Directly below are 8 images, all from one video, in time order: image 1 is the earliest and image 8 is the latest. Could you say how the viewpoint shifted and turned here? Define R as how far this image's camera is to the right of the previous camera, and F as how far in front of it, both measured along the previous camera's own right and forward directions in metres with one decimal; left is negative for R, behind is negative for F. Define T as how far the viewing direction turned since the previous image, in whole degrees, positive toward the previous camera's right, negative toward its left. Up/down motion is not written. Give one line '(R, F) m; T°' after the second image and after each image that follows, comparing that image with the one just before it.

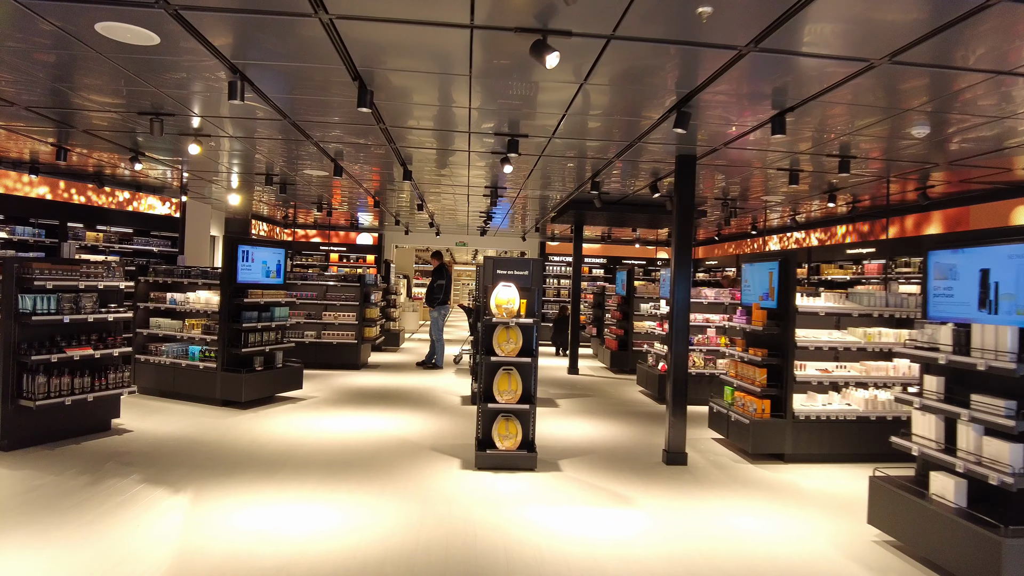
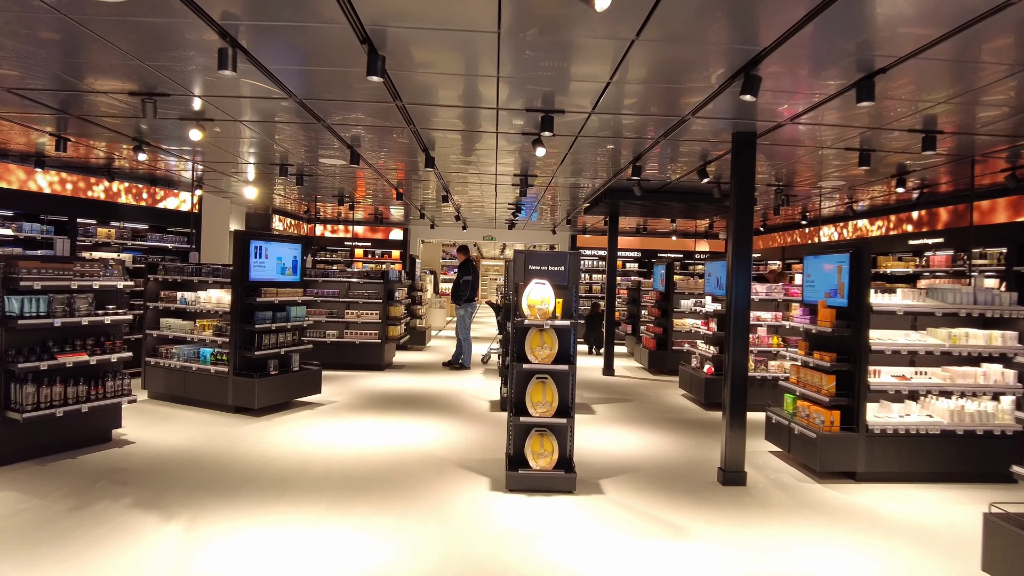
(0.0, +0.6) m; -2°
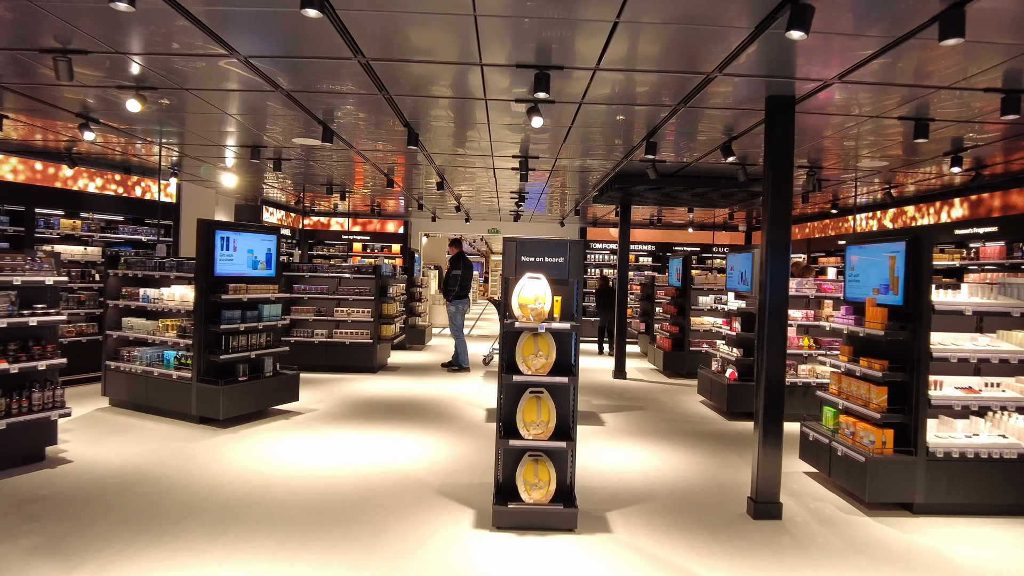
(+0.1, +0.8) m; -1°
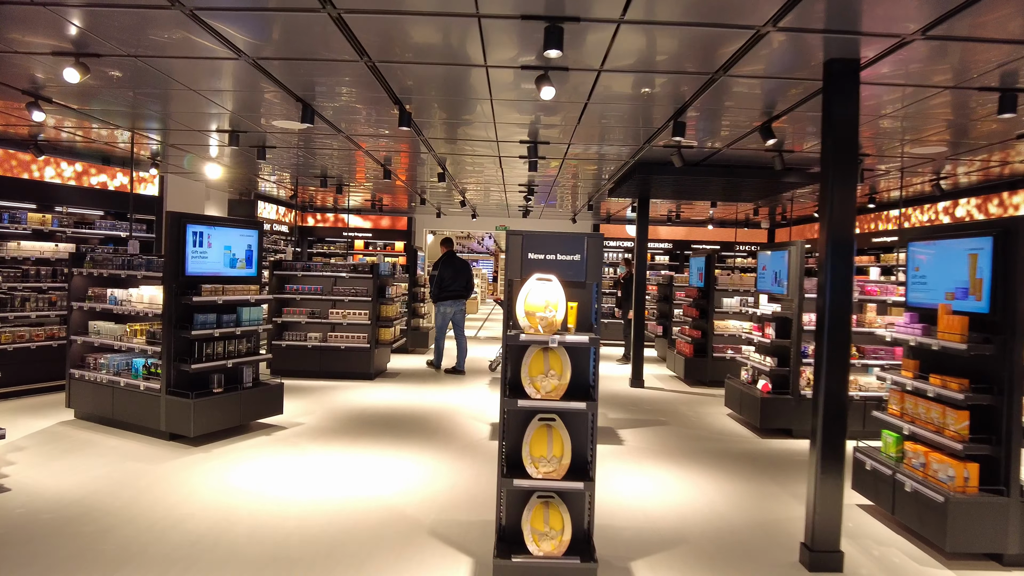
(0.0, +0.7) m; -1°
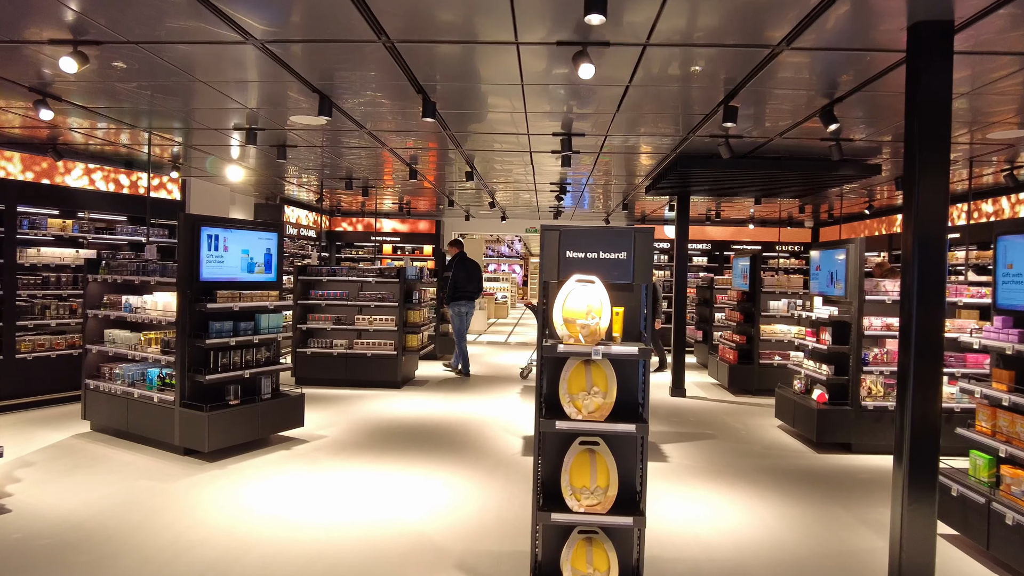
(0.0, +0.4) m; -3°
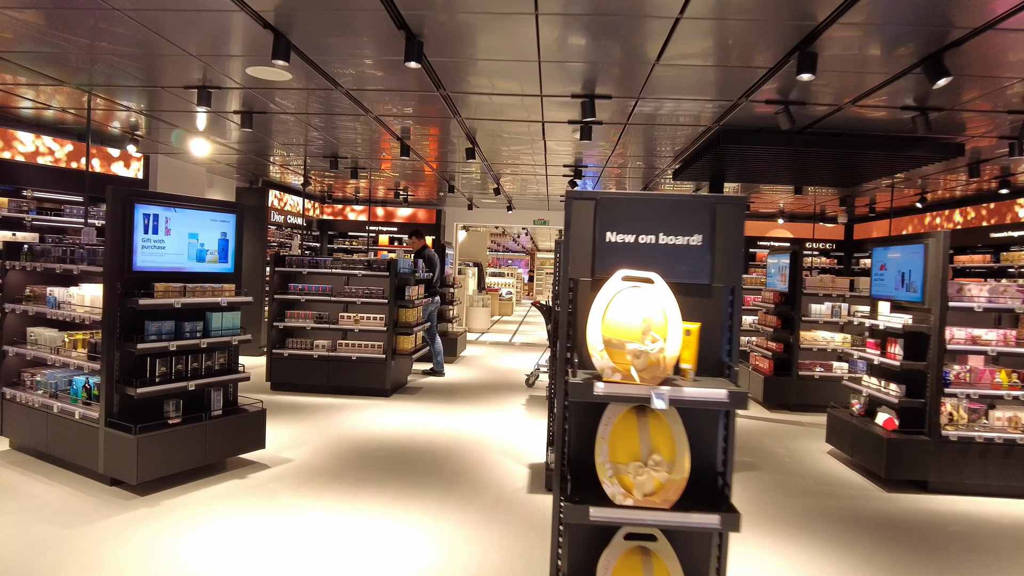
(0.0, +1.0) m; 0°
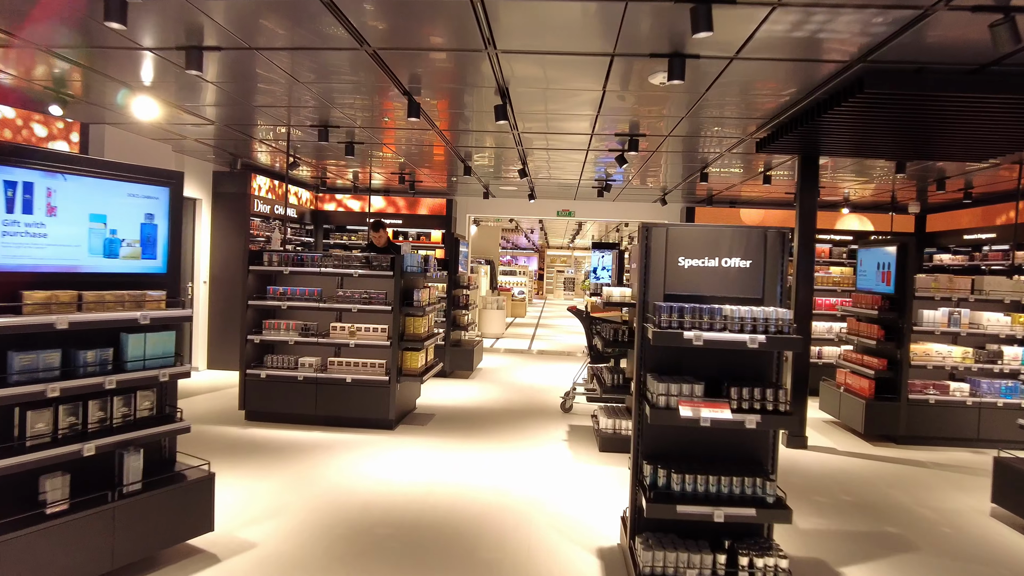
(-0.3, +1.5) m; 0°
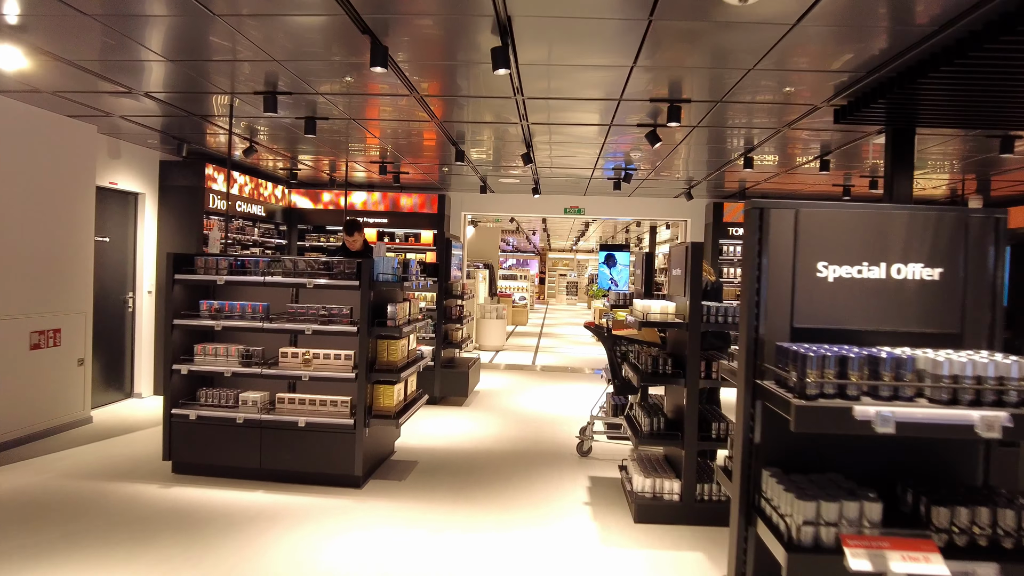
(0.0, +1.3) m; 0°
